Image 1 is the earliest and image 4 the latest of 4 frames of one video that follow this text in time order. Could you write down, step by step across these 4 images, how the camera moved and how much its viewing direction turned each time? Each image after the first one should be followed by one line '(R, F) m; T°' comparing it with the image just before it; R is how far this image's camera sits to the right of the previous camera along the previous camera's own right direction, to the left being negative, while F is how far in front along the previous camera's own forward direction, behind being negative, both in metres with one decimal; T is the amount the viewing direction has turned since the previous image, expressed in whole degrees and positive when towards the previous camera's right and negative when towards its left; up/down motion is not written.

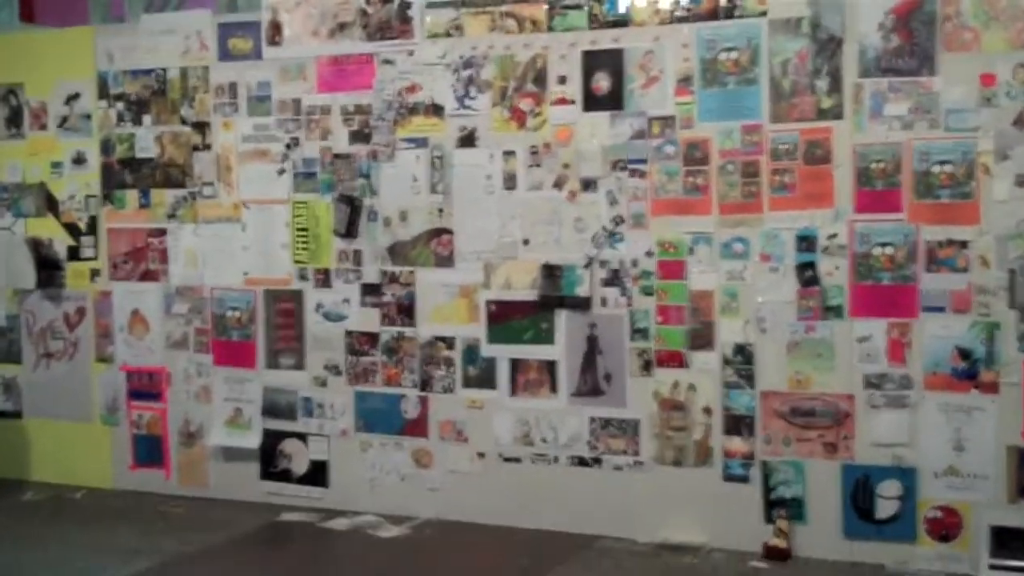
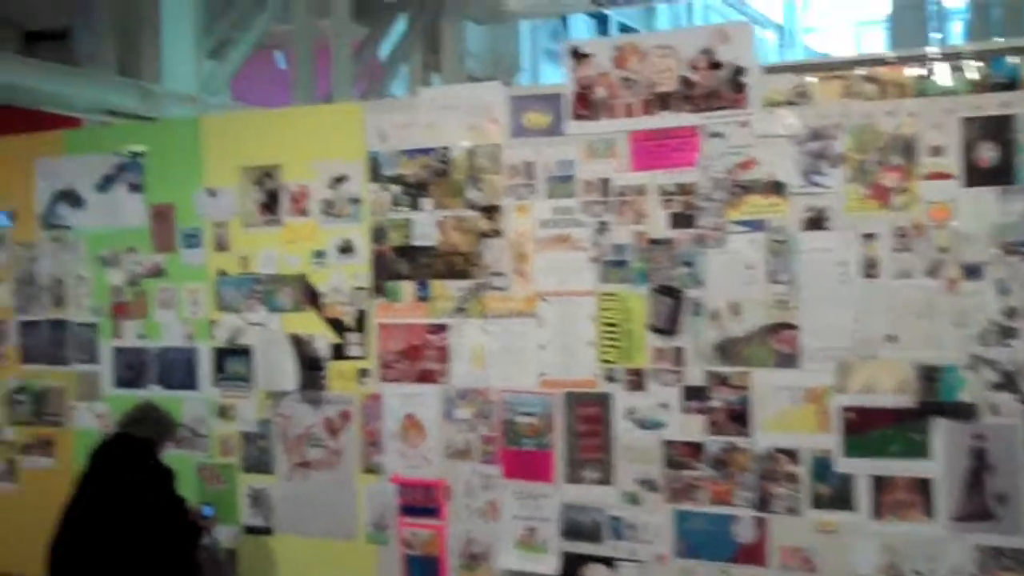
(-0.6, +0.4) m; -4°
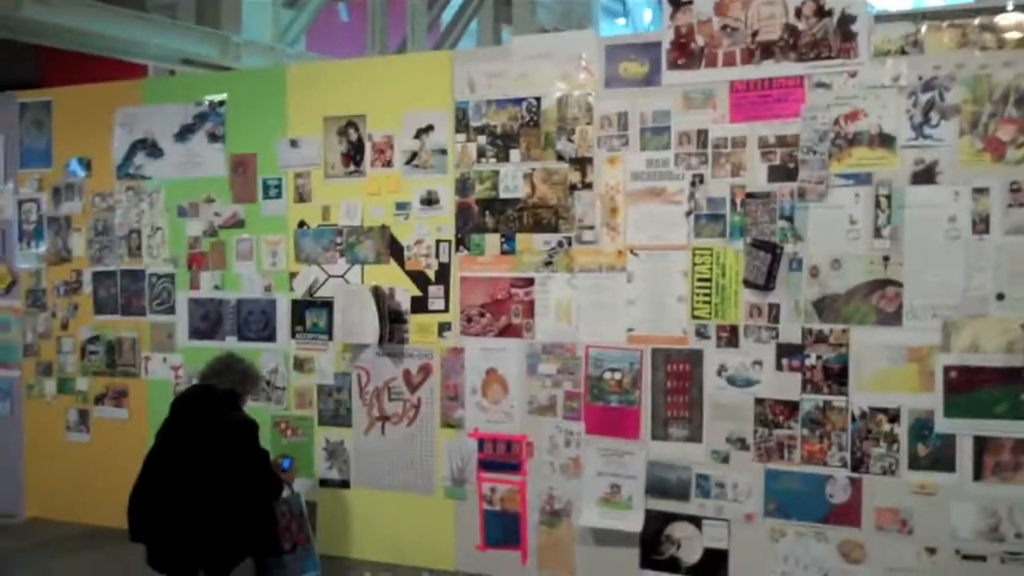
(-0.1, +0.1) m; -1°
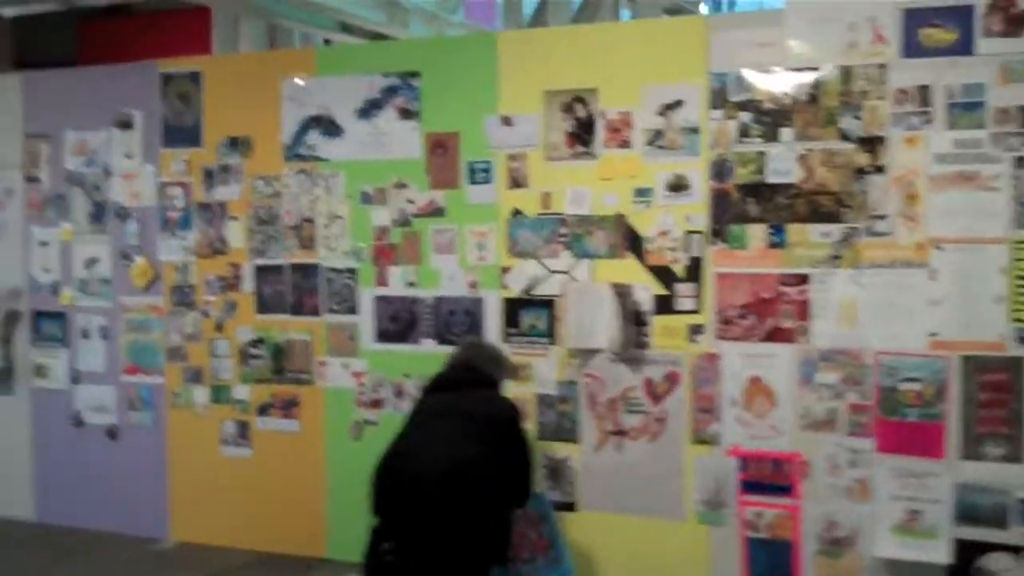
(-0.7, +0.5) m; +1°
